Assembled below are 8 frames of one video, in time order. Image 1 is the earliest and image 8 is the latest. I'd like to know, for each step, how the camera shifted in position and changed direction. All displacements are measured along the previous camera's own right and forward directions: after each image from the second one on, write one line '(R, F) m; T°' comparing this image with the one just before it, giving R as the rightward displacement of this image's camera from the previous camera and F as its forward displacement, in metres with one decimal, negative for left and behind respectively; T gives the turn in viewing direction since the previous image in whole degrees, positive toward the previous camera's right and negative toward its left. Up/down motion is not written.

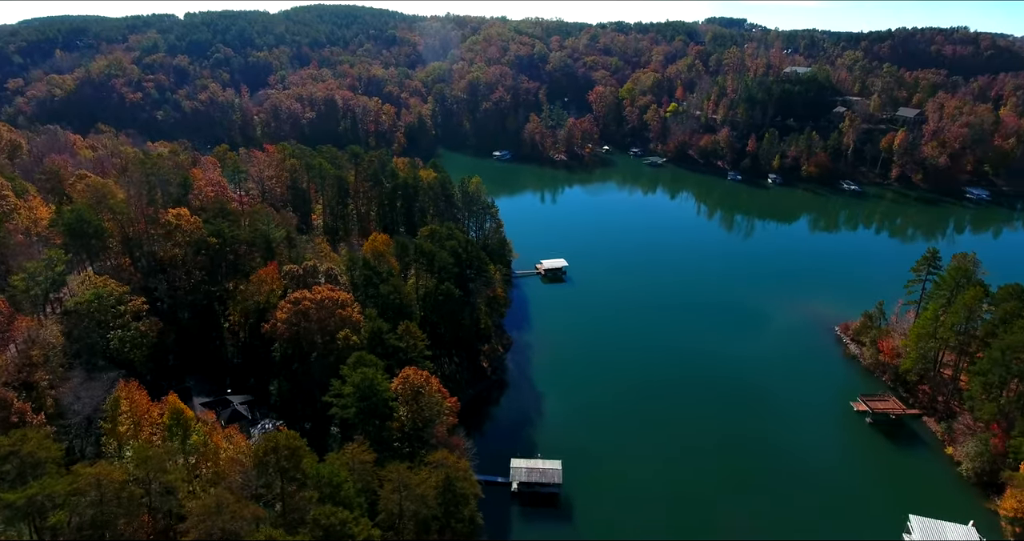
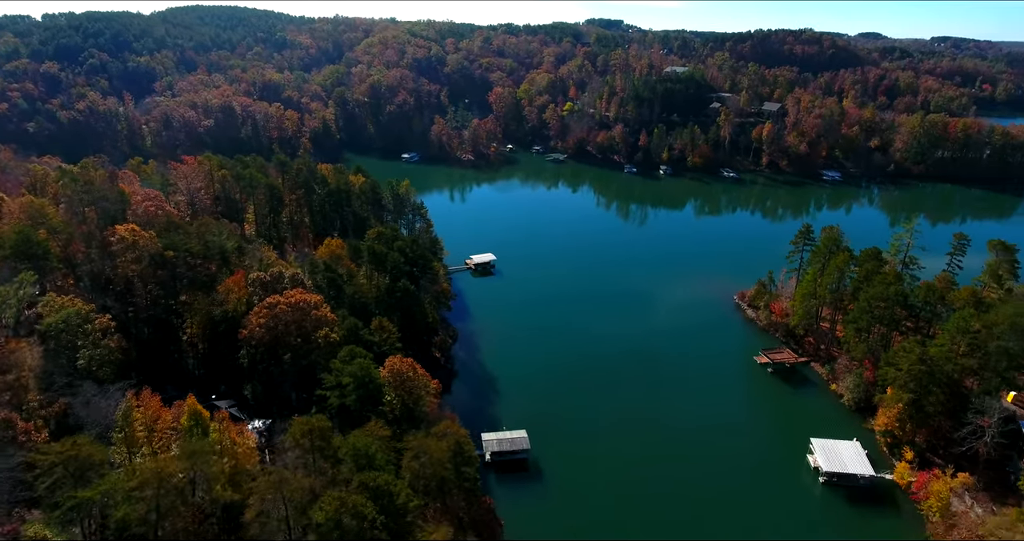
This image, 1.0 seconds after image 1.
(-2.2, -2.0) m; +10°
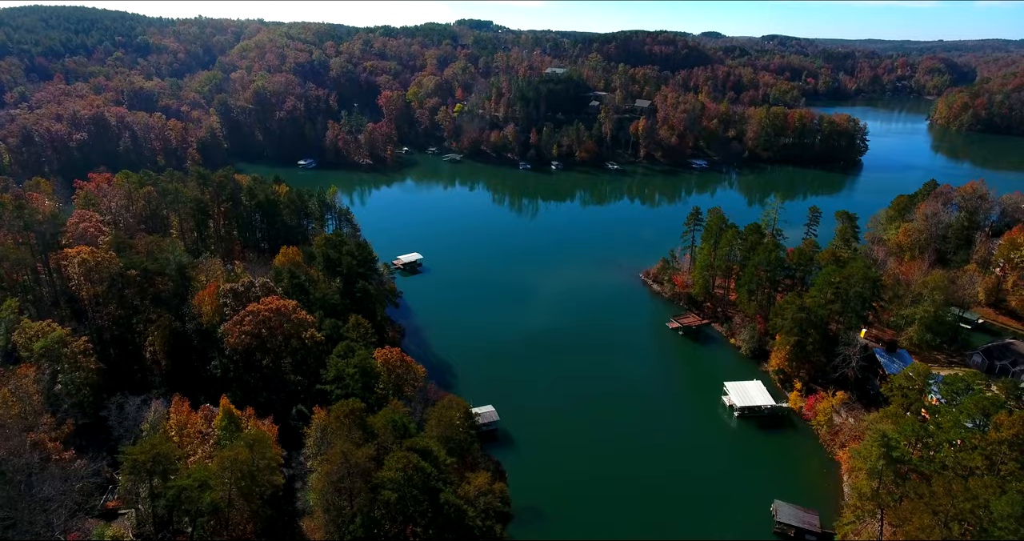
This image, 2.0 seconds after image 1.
(-3.1, -2.4) m; +11°
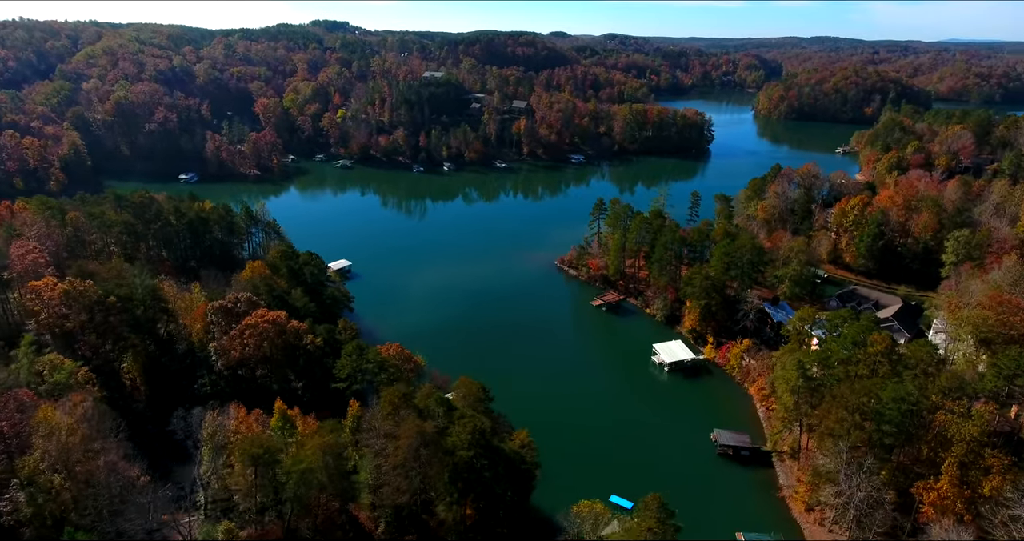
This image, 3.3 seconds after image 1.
(-4.4, -2.6) m; +13°
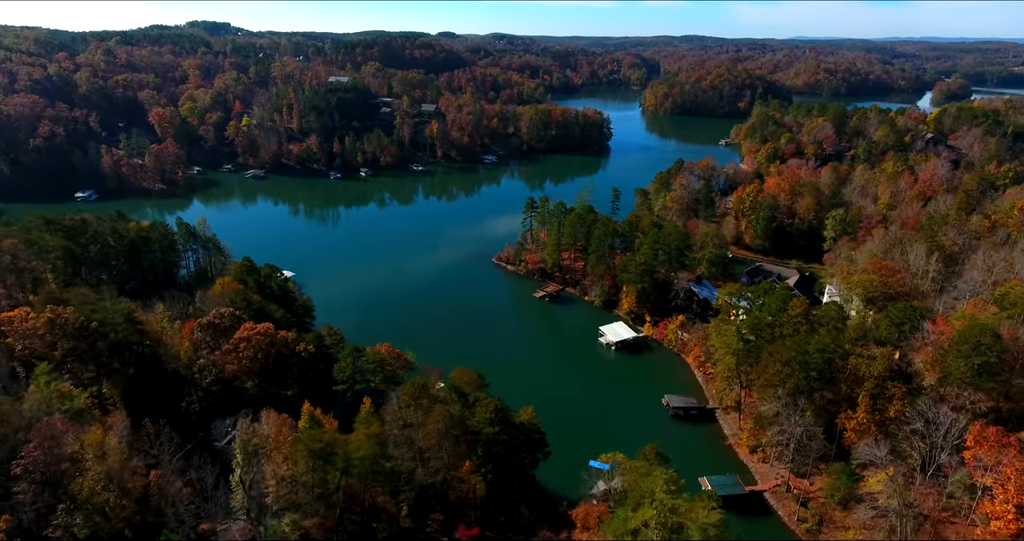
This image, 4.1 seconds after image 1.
(-3.2, -2.0) m; +10°
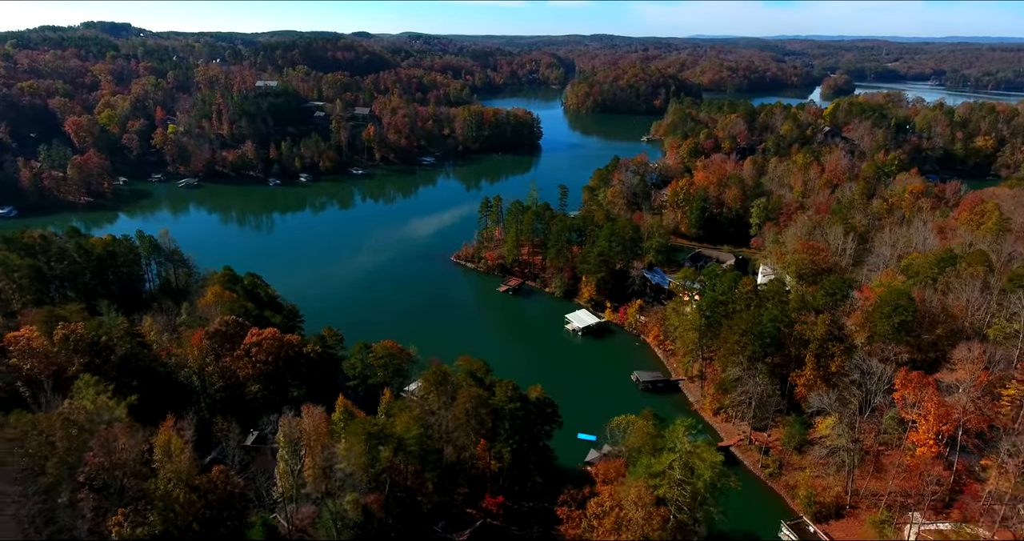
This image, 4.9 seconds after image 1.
(-3.0, -2.1) m; +7°
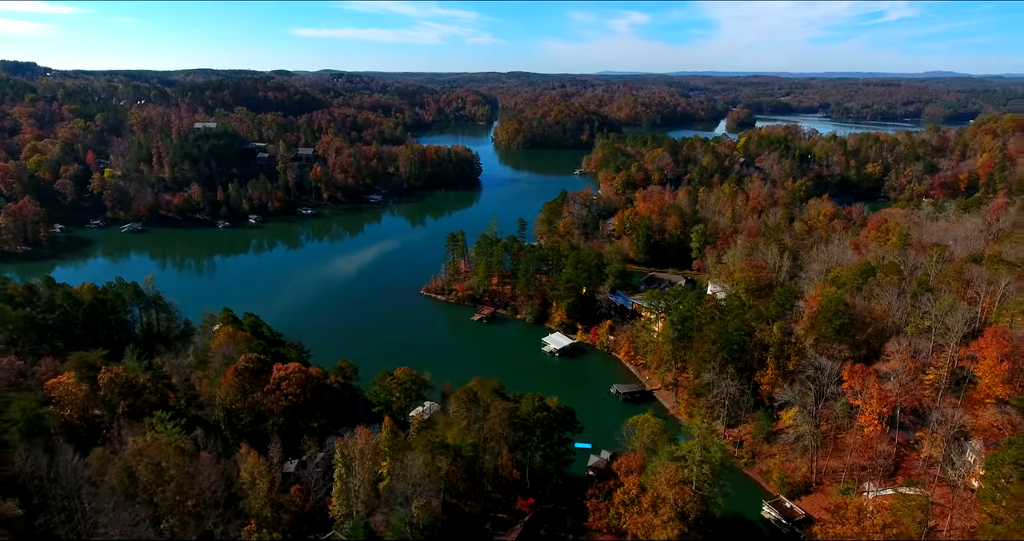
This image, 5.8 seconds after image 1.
(-3.6, -2.6) m; +7°
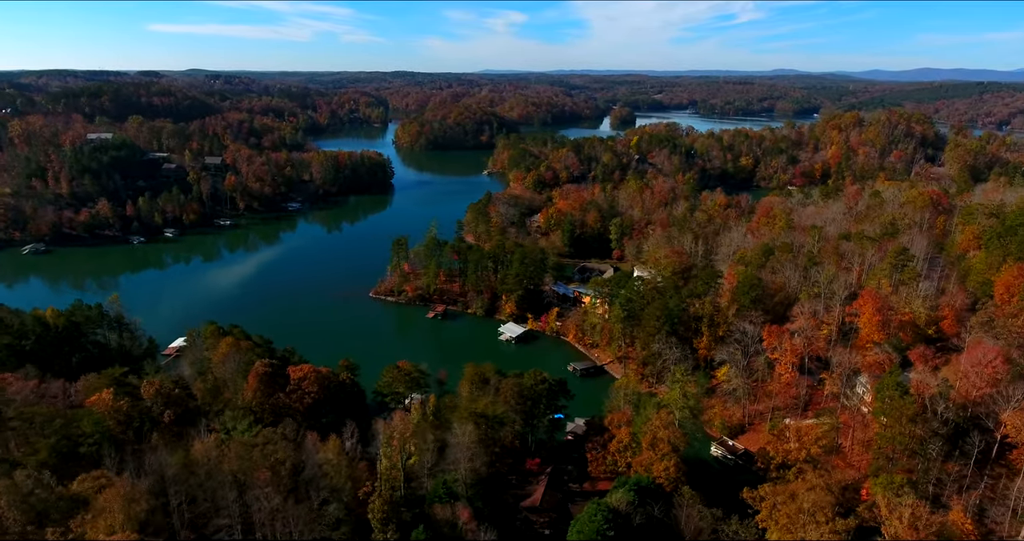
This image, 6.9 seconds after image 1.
(-4.8, -3.6) m; +10°
